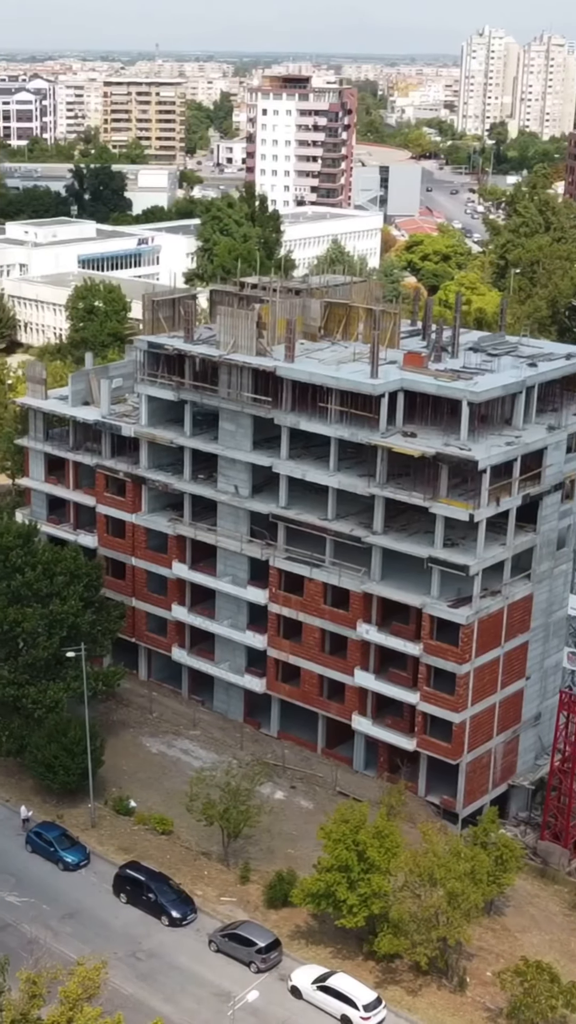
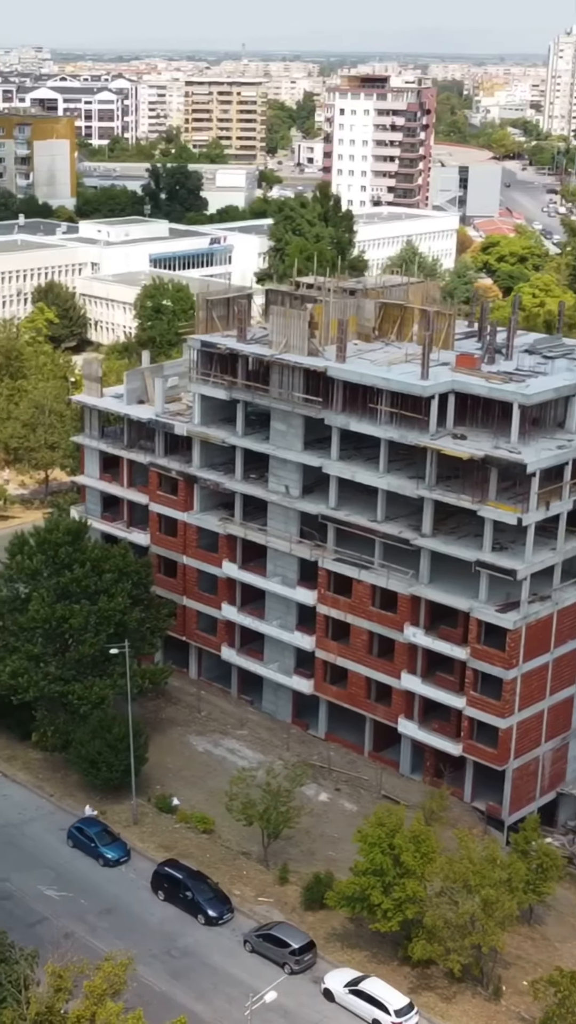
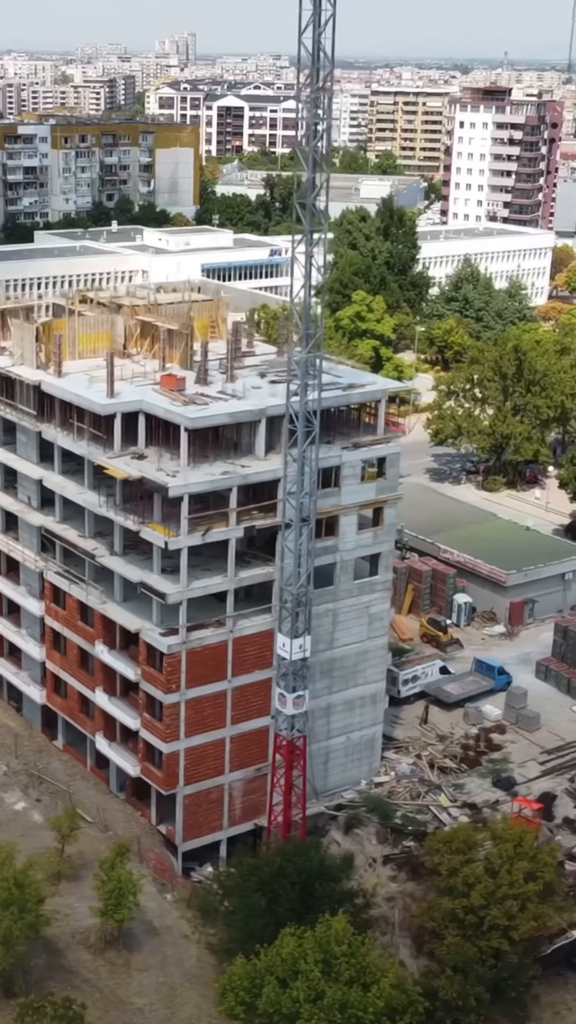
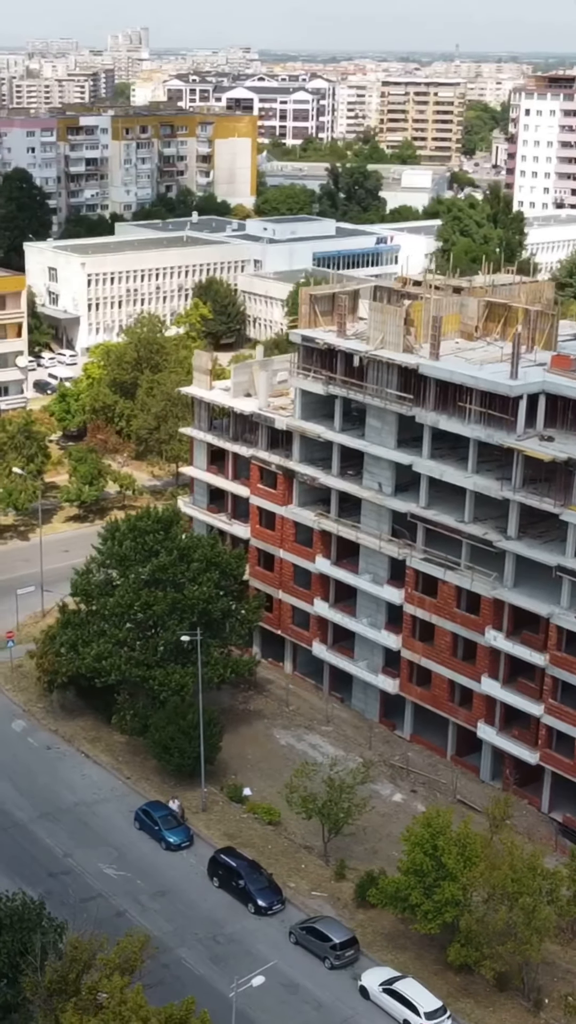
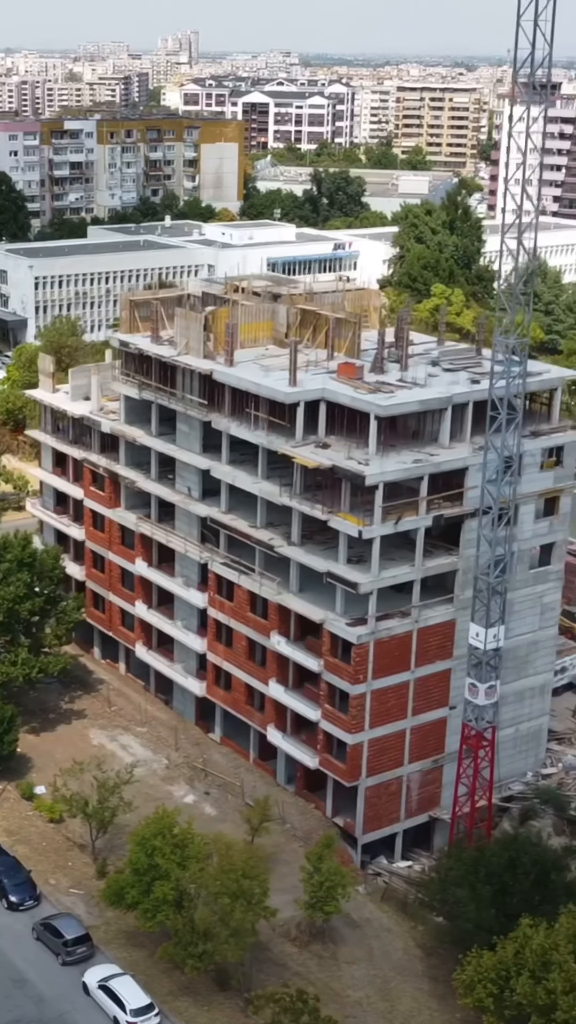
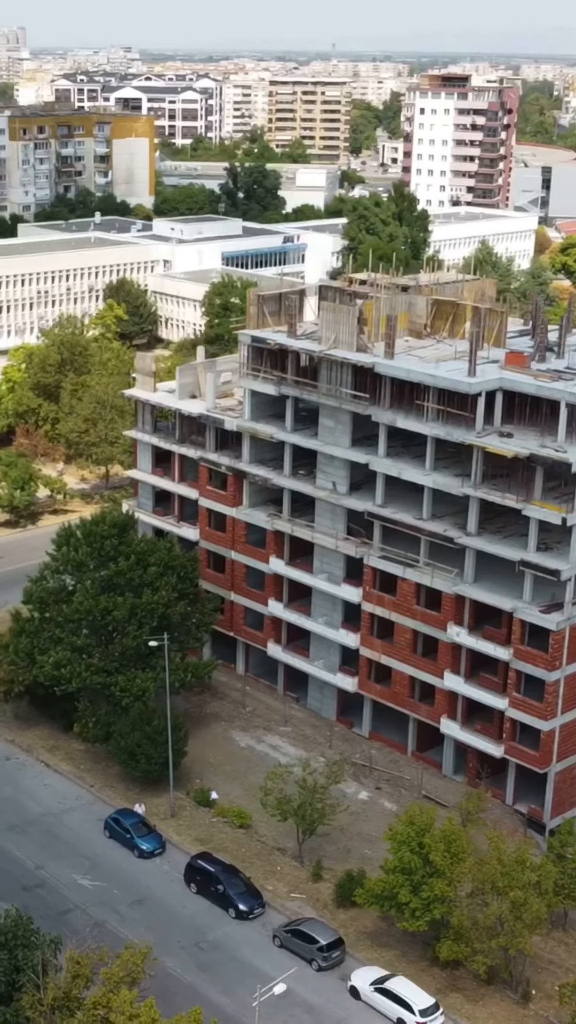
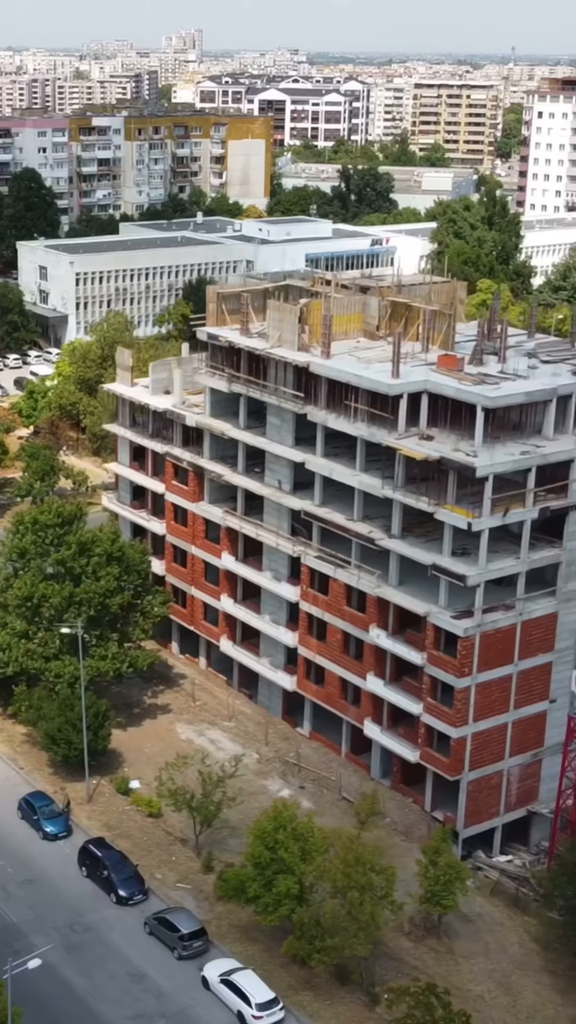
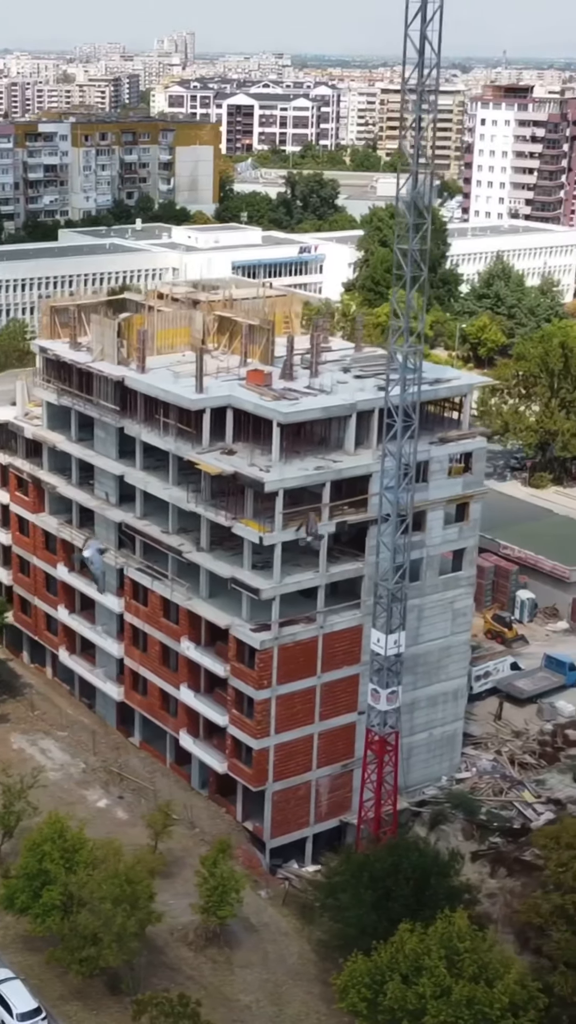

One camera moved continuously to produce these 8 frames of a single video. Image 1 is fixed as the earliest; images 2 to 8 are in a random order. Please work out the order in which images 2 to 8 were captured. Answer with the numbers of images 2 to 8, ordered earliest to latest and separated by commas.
2, 6, 4, 7, 5, 8, 3
